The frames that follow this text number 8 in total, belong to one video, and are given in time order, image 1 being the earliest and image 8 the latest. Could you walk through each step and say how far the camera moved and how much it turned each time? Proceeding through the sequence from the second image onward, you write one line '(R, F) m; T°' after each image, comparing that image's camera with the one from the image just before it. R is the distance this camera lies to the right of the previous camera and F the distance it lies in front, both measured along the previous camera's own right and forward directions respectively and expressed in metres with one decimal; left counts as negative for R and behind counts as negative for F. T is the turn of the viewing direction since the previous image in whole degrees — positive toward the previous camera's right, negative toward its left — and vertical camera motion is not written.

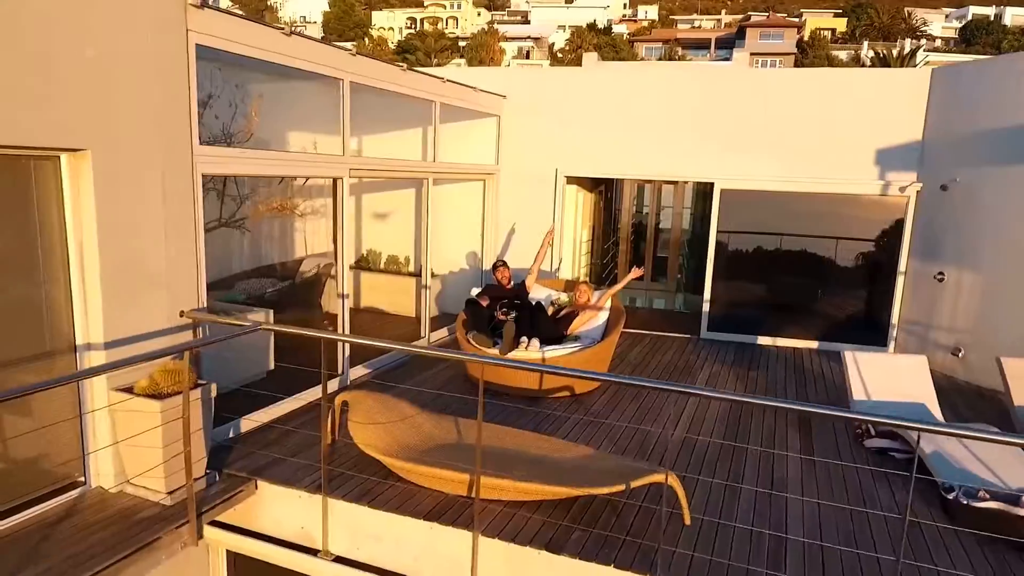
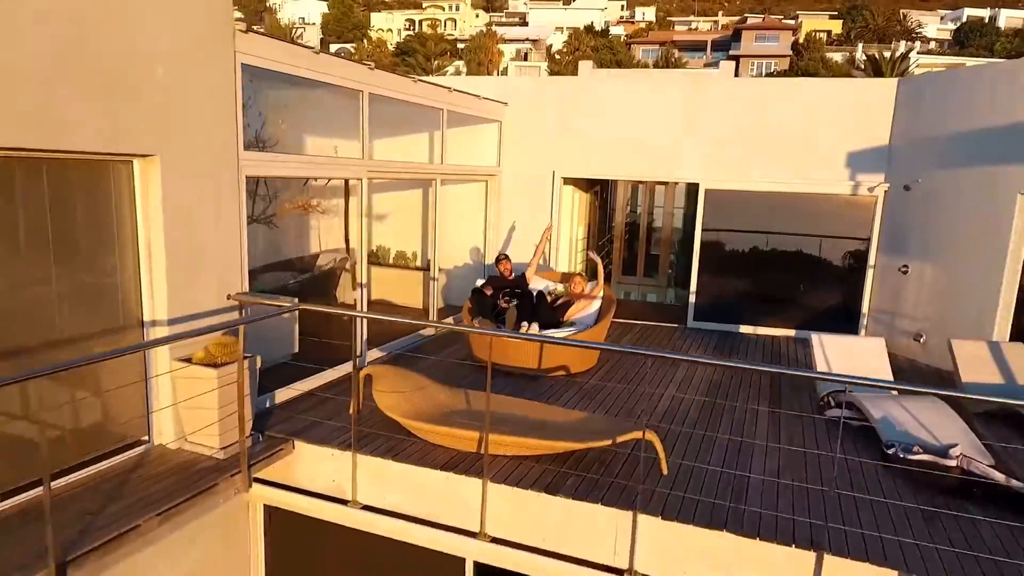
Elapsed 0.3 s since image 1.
(0.0, -0.5) m; 0°
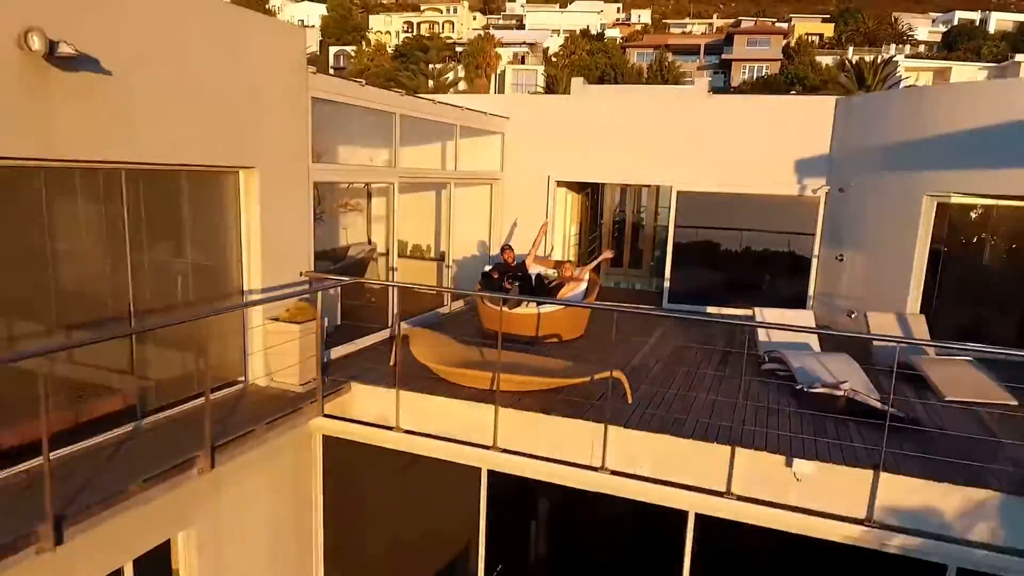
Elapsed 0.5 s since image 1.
(0.0, -1.1) m; 0°
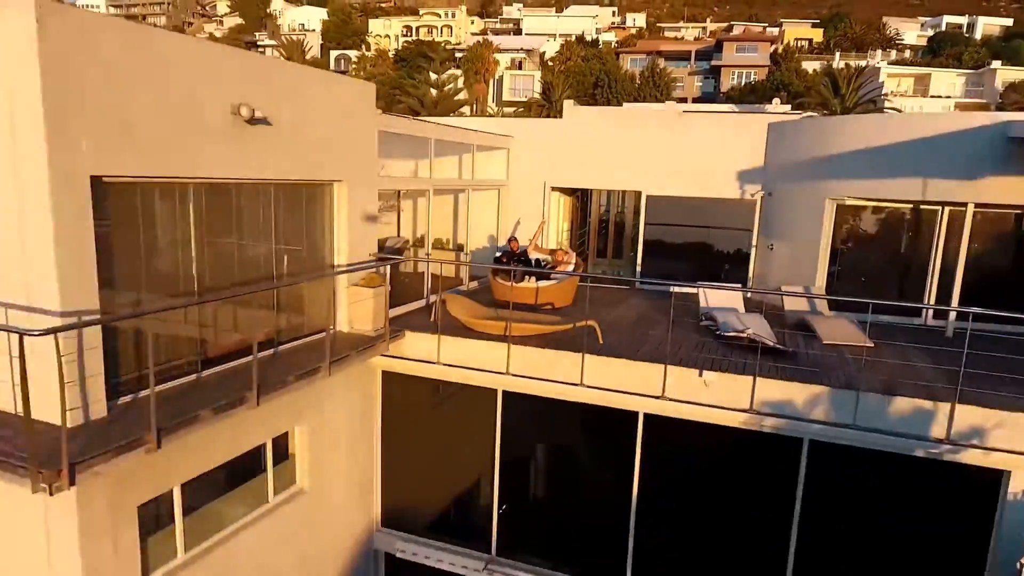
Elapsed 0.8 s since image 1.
(-0.1, -2.0) m; 0°
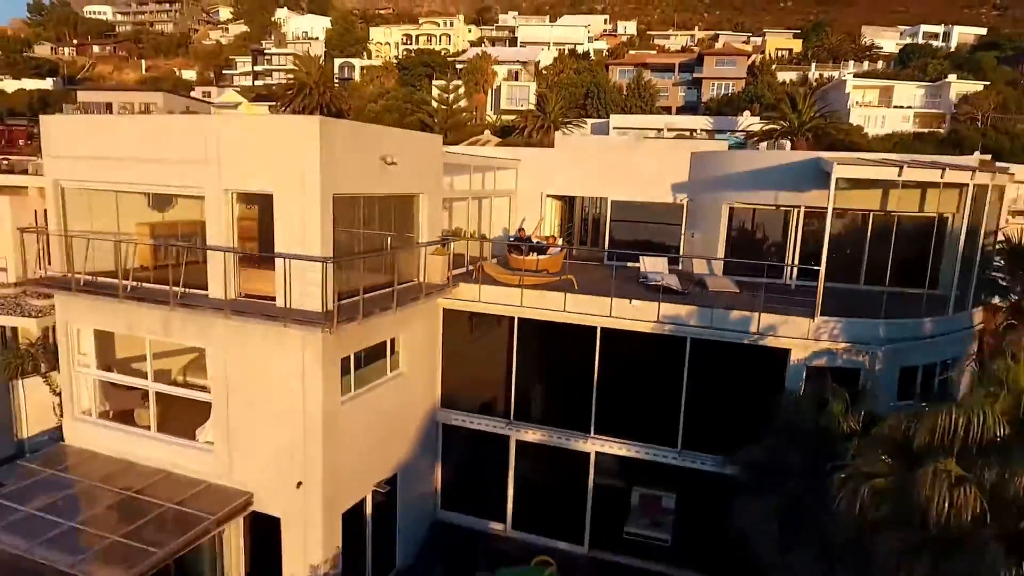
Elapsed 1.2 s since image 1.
(-0.3, -4.4) m; 0°
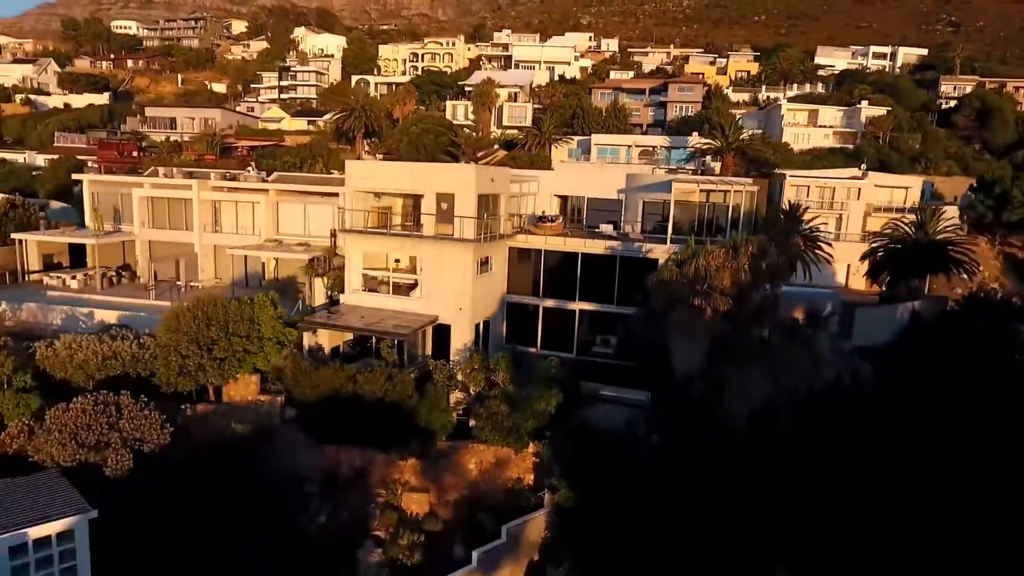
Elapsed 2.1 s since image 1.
(-1.4, -13.4) m; +1°
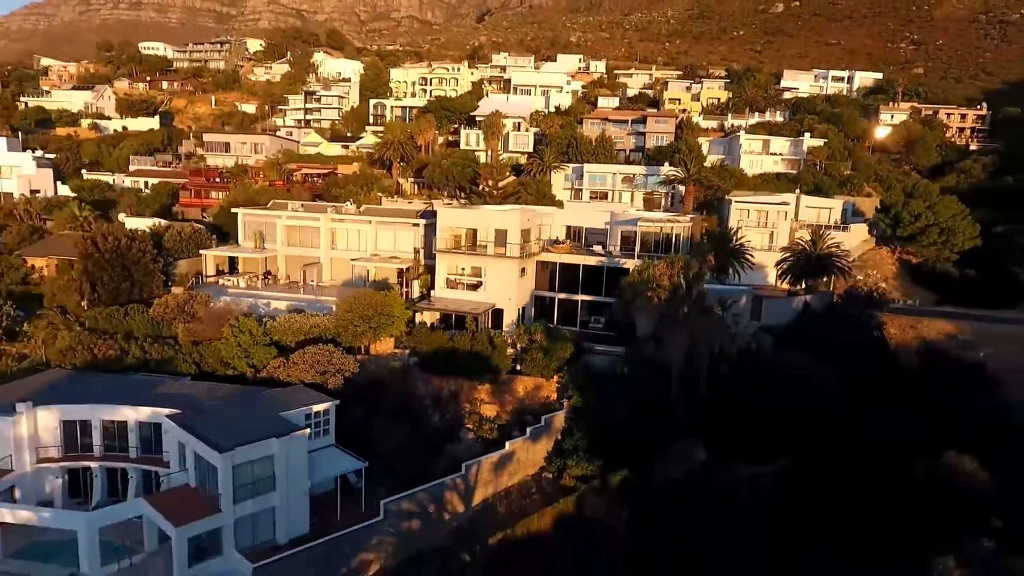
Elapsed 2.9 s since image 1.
(-2.1, -14.4) m; +1°
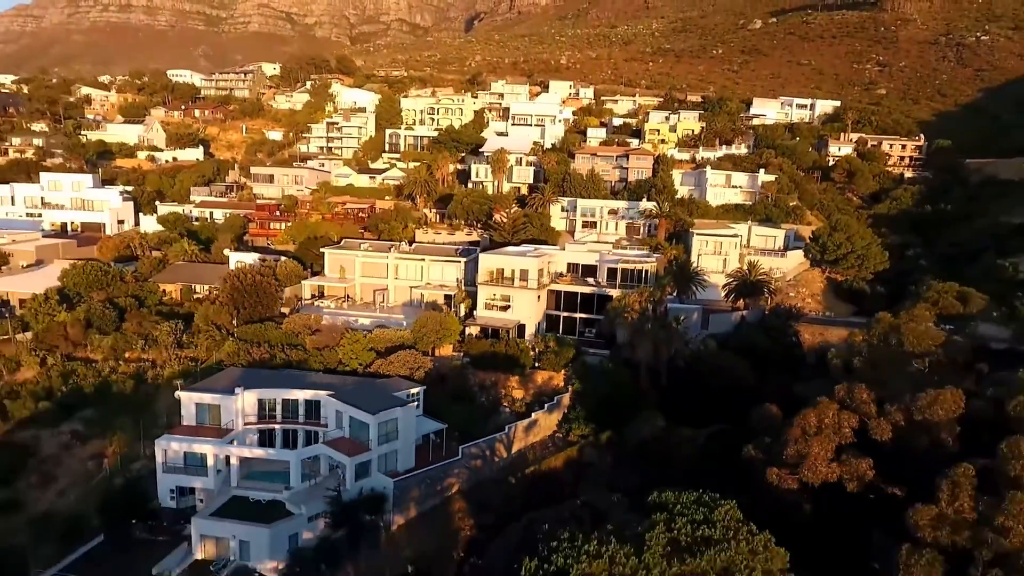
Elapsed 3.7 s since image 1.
(-2.3, -16.2) m; +1°
